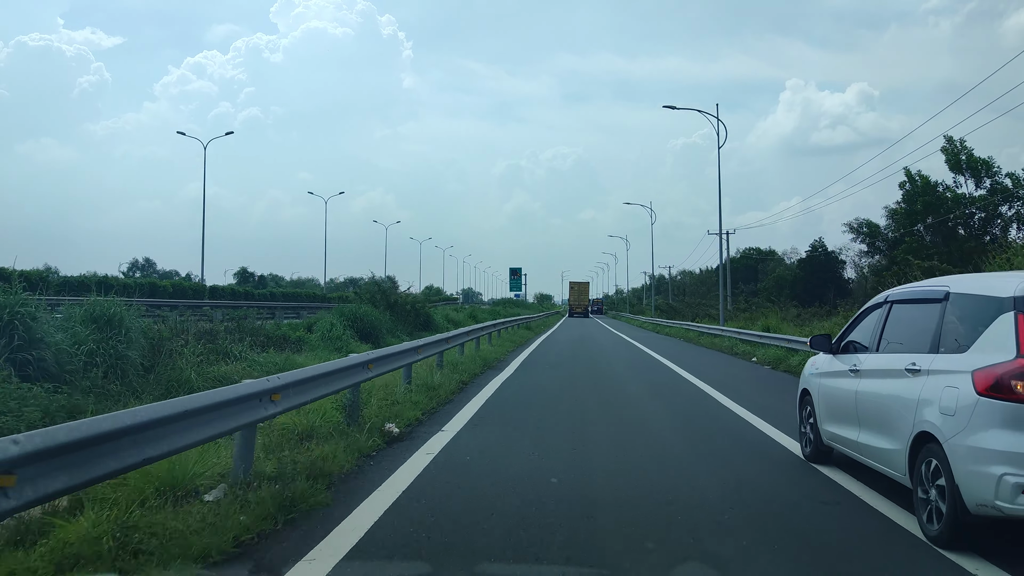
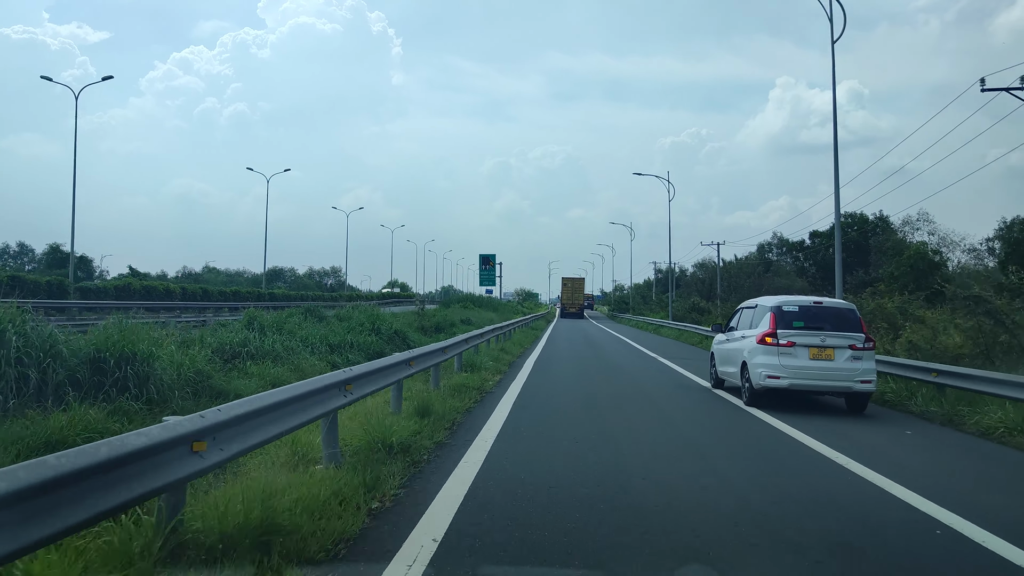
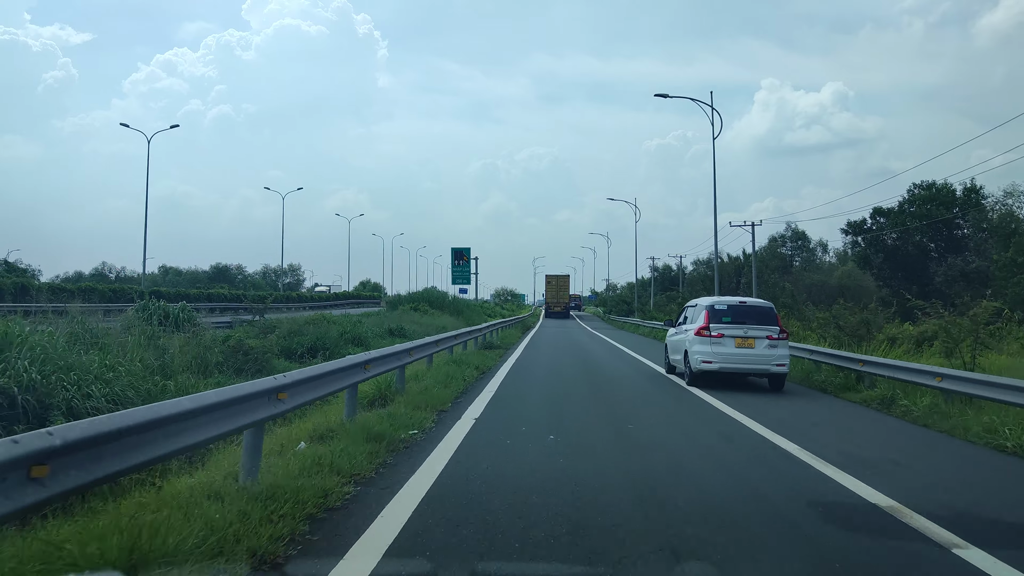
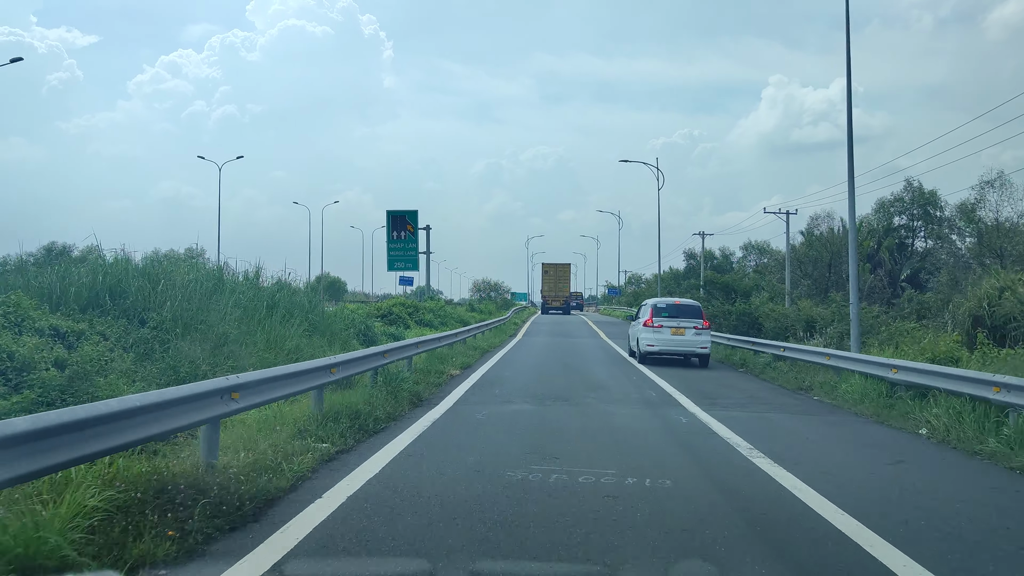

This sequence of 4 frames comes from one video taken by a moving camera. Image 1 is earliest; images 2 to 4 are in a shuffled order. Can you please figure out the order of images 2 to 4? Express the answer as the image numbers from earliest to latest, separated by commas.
2, 3, 4
